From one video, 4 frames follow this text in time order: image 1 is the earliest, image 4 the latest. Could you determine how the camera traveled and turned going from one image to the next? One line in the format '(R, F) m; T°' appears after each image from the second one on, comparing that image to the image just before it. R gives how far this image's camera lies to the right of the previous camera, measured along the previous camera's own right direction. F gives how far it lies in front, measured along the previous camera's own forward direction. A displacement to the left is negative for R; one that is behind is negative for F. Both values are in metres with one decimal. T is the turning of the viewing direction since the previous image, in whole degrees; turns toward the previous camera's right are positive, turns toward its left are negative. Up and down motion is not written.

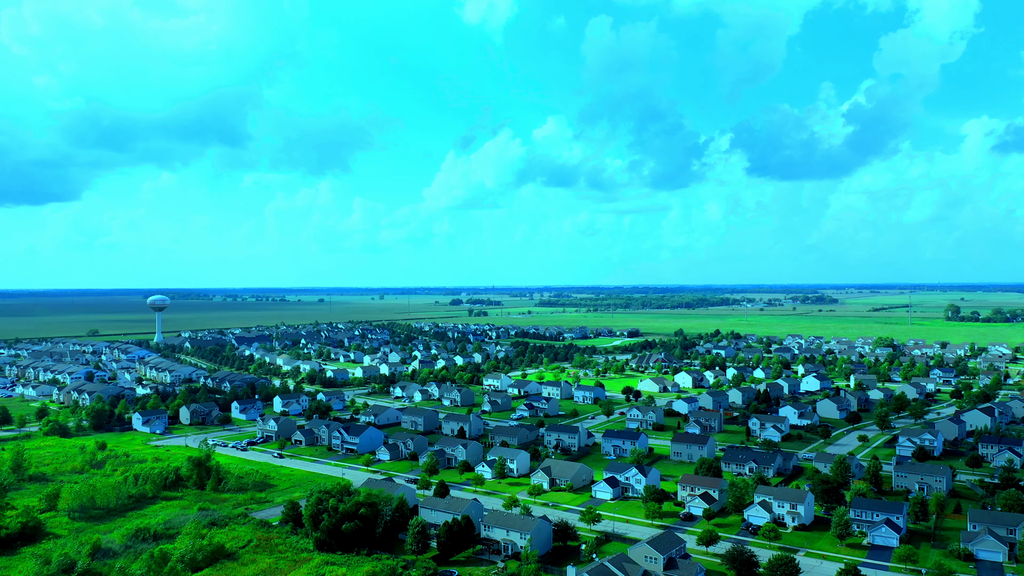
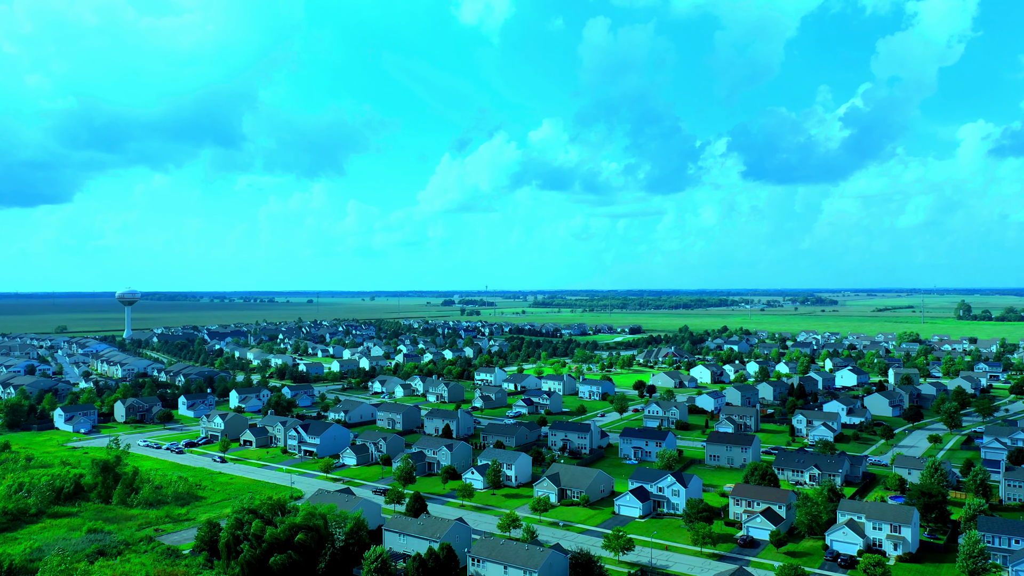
(-0.3, +9.8) m; +1°
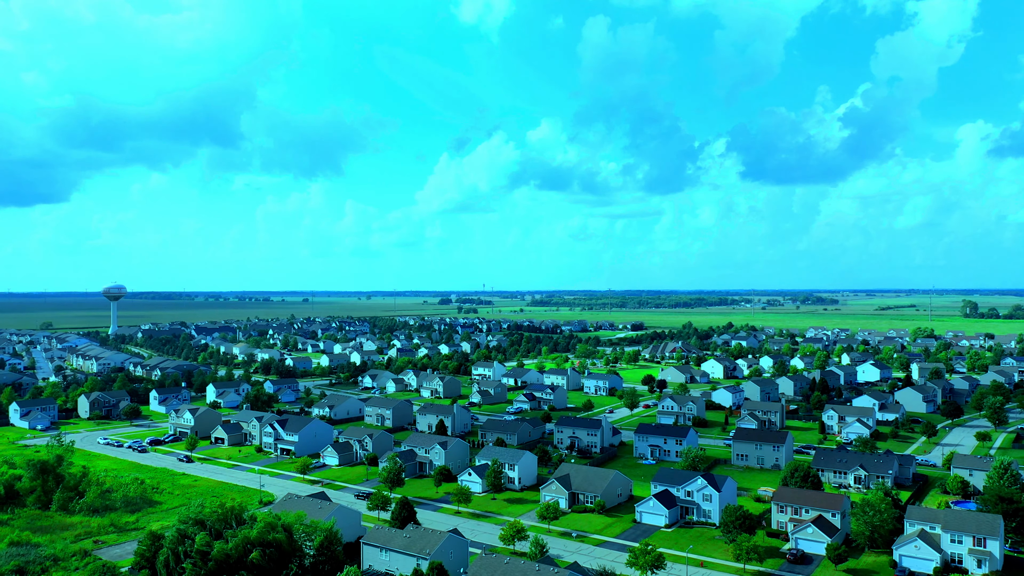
(-0.3, +4.6) m; 0°
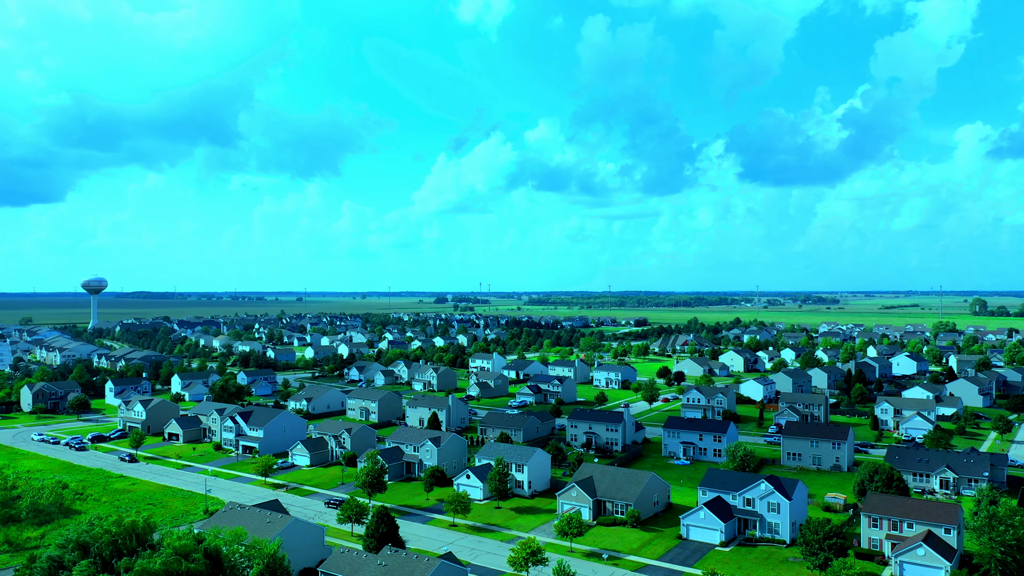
(-0.5, +6.0) m; 0°
